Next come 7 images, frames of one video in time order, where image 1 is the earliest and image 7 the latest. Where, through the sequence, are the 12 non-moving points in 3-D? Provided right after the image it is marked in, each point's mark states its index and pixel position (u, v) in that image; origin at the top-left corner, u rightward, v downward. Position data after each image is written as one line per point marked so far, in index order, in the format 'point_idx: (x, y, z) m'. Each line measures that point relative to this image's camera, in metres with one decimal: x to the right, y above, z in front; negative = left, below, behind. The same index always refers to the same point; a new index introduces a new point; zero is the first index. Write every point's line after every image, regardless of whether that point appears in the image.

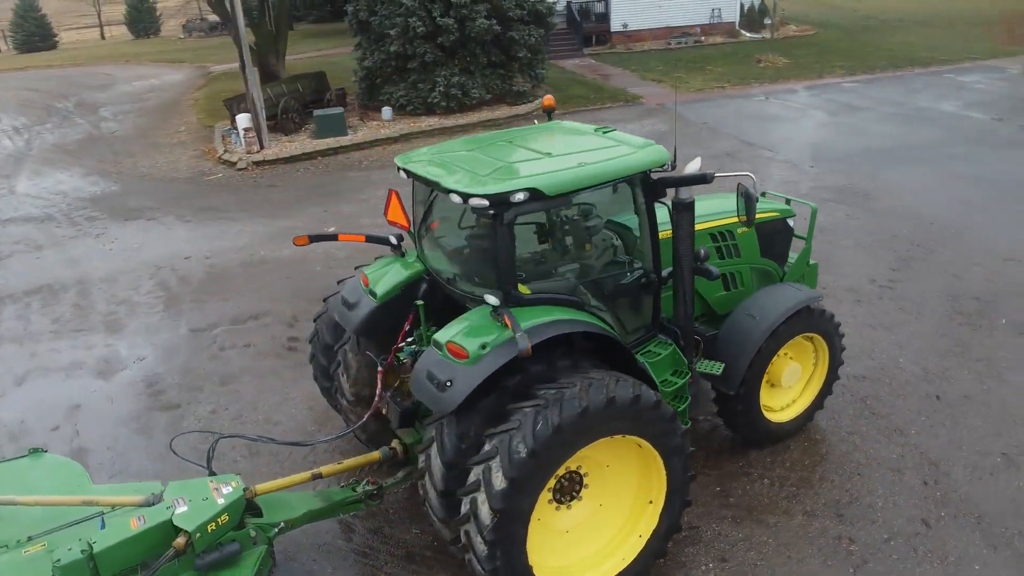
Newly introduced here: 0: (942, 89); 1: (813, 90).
0: (+7.8, +3.6, +14.6) m
1: (+5.5, +3.6, +14.9) m
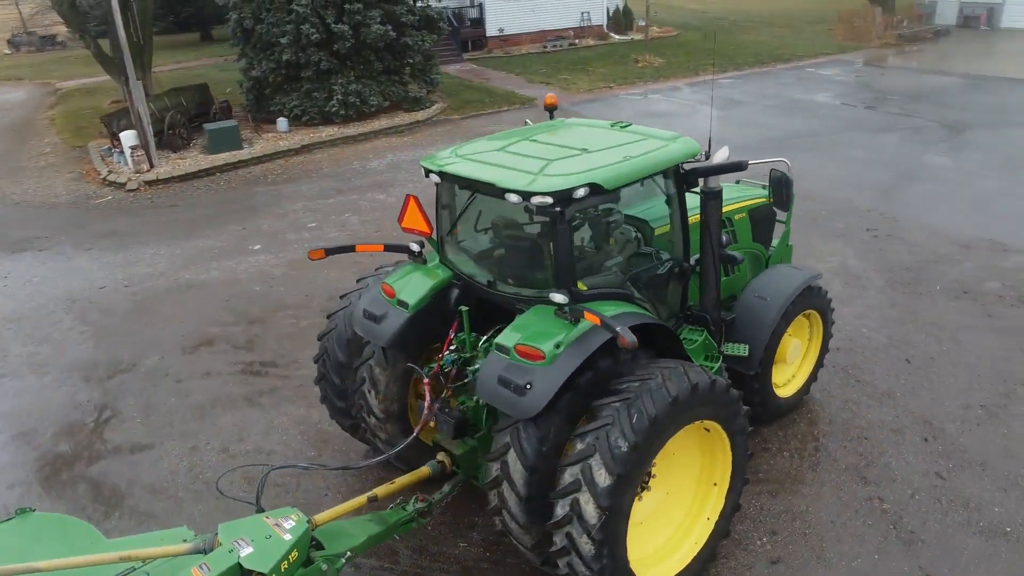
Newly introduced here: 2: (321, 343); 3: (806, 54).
0: (+5.8, +4.0, +15.7) m
1: (+3.5, +3.9, +15.6) m
2: (-1.1, -0.3, +4.9) m
3: (+6.8, +5.4, +18.7) m
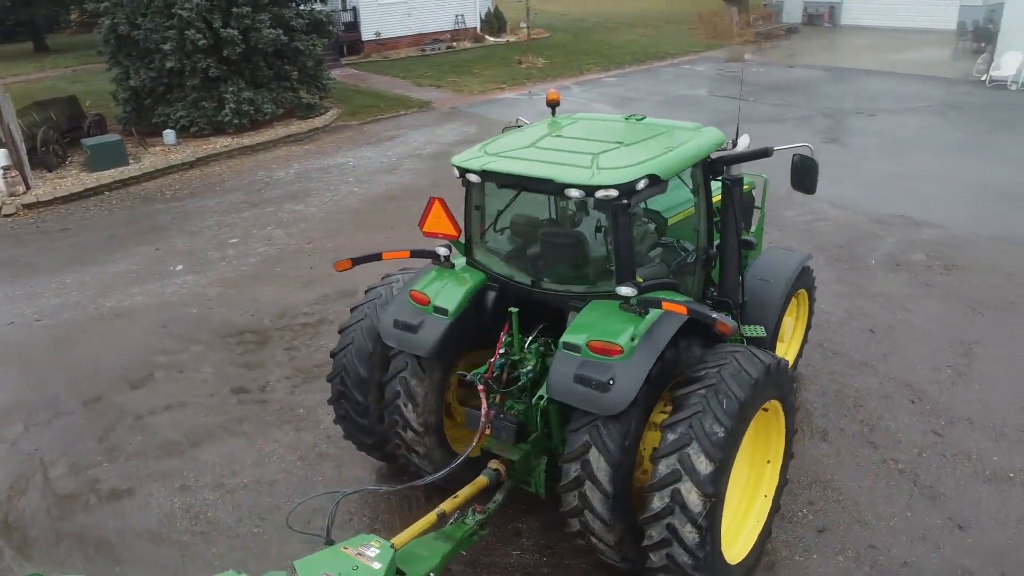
0: (+3.6, +4.3, +16.5) m
1: (+1.4, +4.0, +16.0) m
2: (-1.0, -0.4, +4.6) m
3: (+4.0, +5.7, +19.6) m
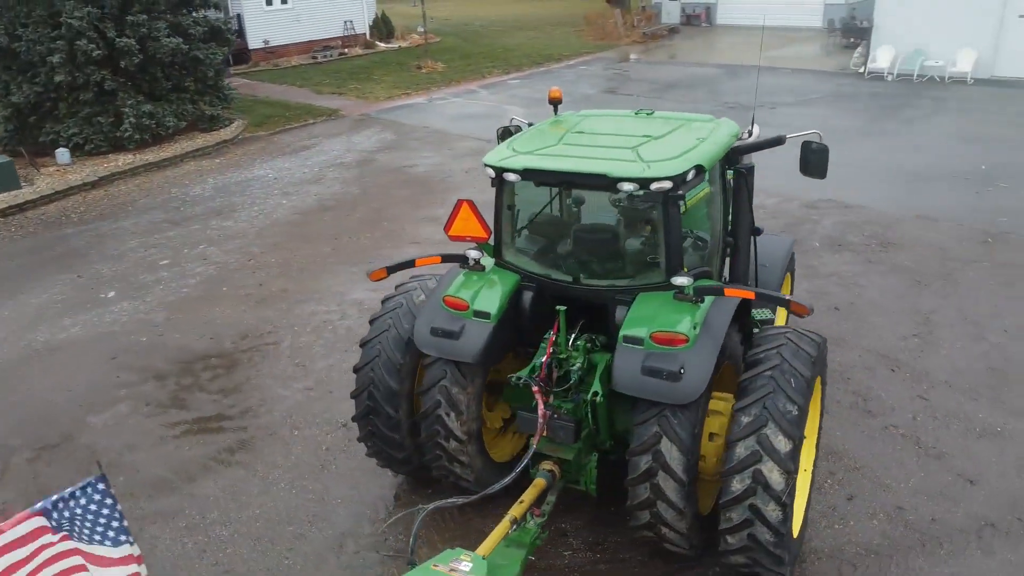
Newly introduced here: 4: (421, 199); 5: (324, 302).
0: (+1.6, +4.4, +16.9) m
1: (-0.4, +4.0, +16.1) m
2: (-0.8, -0.5, +4.4) m
3: (+1.4, +5.8, +20.0) m
4: (-1.1, +1.1, +9.9) m
5: (-1.7, -0.1, +7.4) m
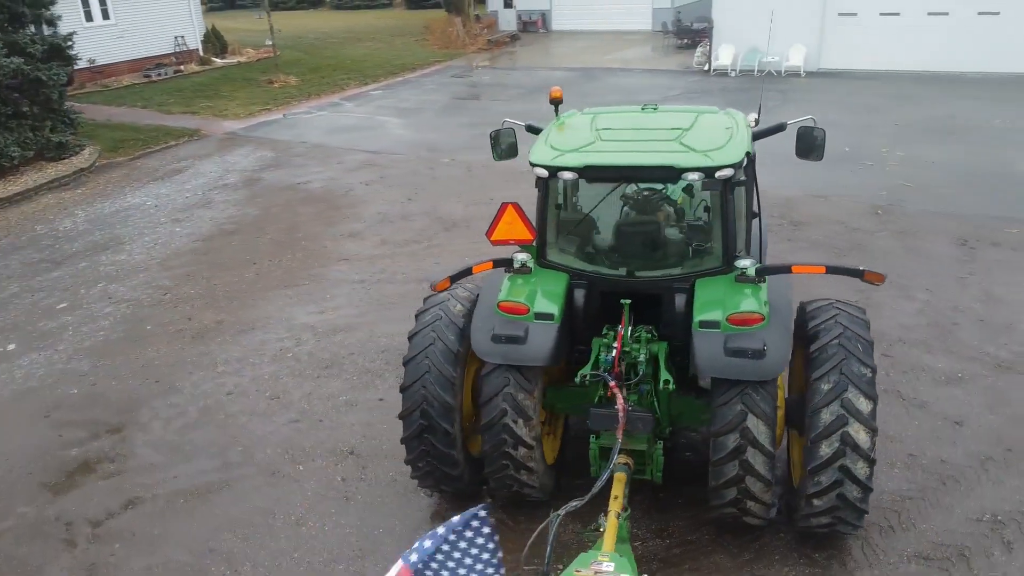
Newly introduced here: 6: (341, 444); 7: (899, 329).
0: (-1.3, +4.2, +16.9) m
1: (-3.1, +3.6, +15.7) m
2: (-0.5, -0.5, +4.2) m
3: (-2.3, +5.6, +20.0) m
4: (-2.1, +0.9, +9.5) m
5: (-2.1, -0.4, +6.9) m
6: (-1.1, -1.0, +5.3) m
7: (+3.0, -0.3, +6.3) m
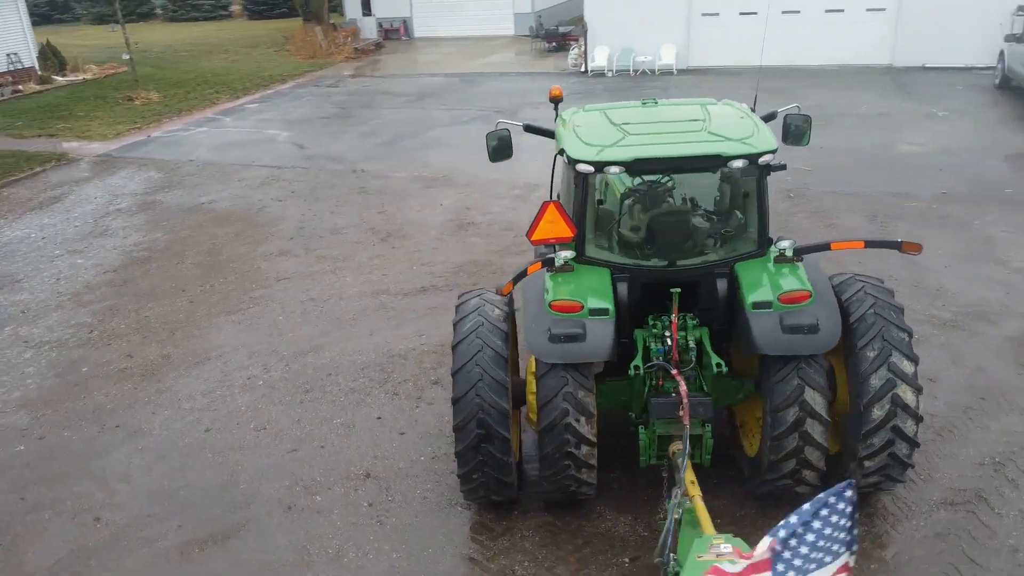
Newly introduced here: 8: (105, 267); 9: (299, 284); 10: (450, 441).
0: (-3.7, +3.9, +16.4) m
1: (-5.2, +3.2, +14.9) m
2: (-0.3, -0.6, +4.1) m
3: (-5.3, +5.1, +19.3) m
4: (-2.9, +0.6, +9.0) m
5: (-2.3, -0.6, +6.4) m
6: (-1.0, -1.1, +5.1) m
7: (+2.8, -0.1, +6.7) m
8: (-4.2, +0.2, +8.3) m
9: (-2.0, 0.0, +7.7) m
10: (-0.4, -1.0, +5.2) m
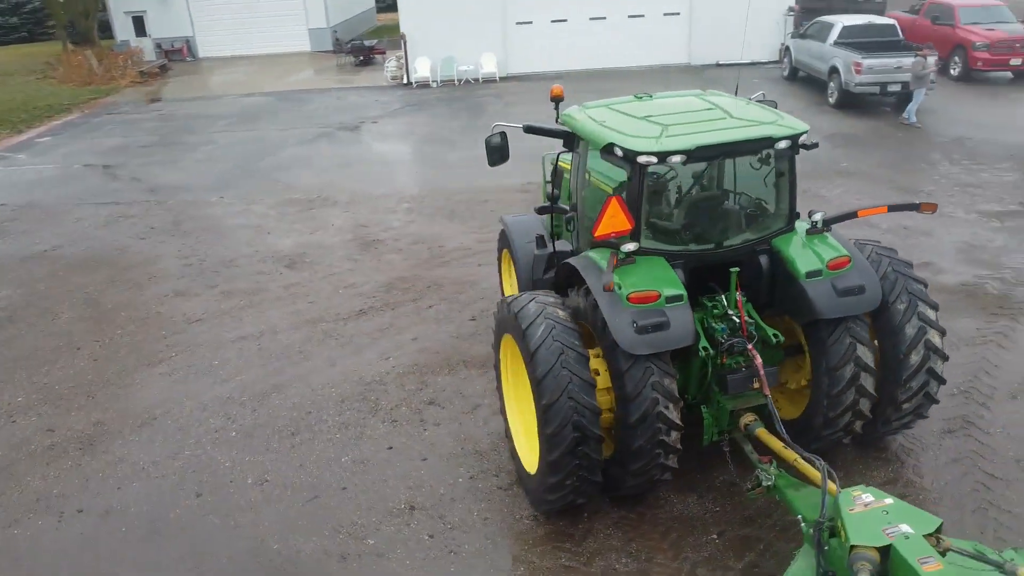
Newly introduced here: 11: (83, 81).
0: (-7.0, +3.0, +14.9) m
1: (-7.9, +2.2, +13.0) m
2: (+0.2, -0.6, +4.0) m
3: (-9.4, +4.0, +17.2) m
4: (-3.8, +0.1, +8.0) m
5: (-2.4, -0.9, +5.7) m
6: (-0.7, -1.3, +4.7) m
7: (+2.4, +0.1, +7.4) m
8: (-4.8, -0.4, +7.0) m
9: (-2.5, -0.3, +7.0) m
10: (-0.2, -1.1, +5.0) m
11: (-10.3, +5.0, +19.4) m
